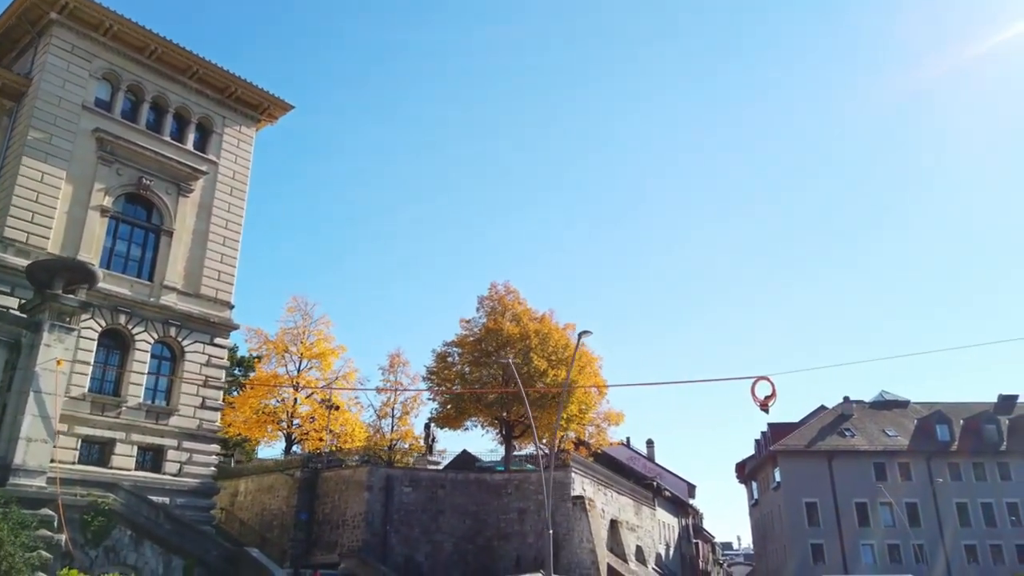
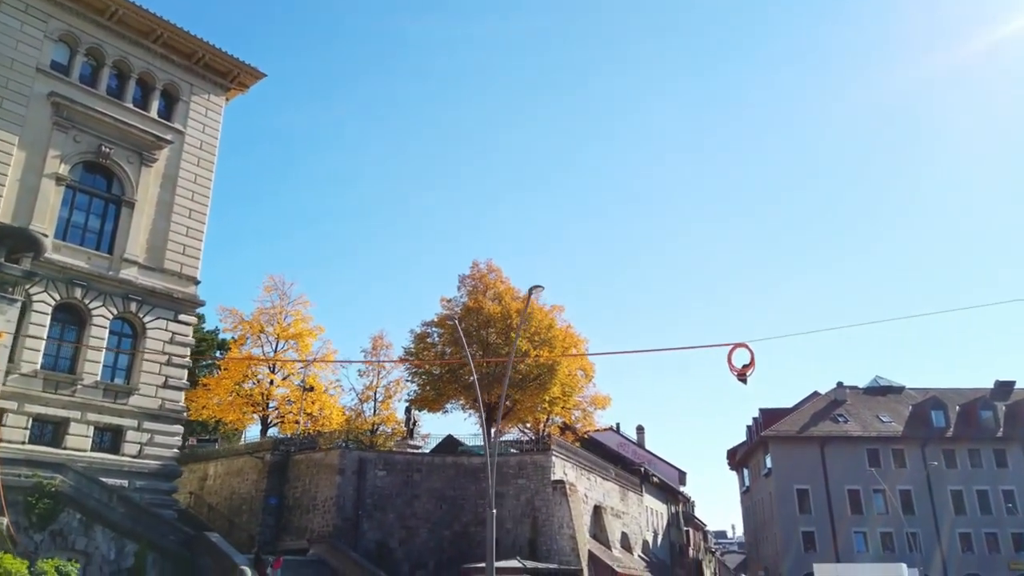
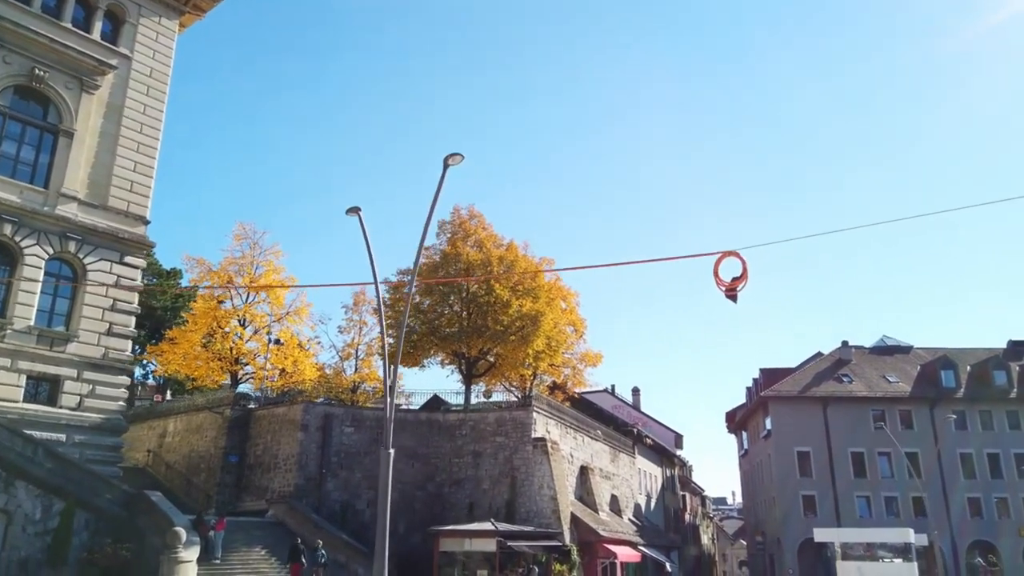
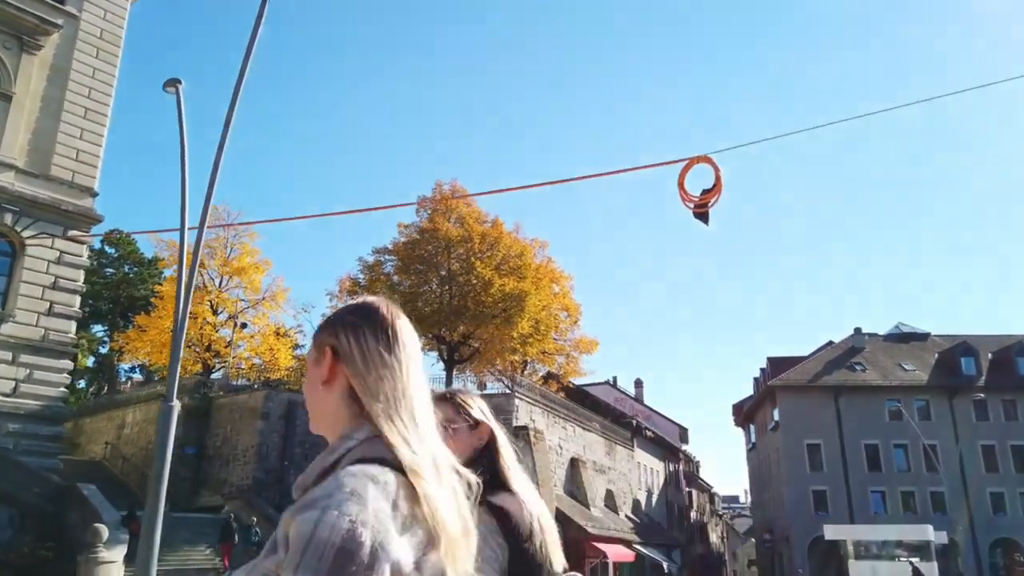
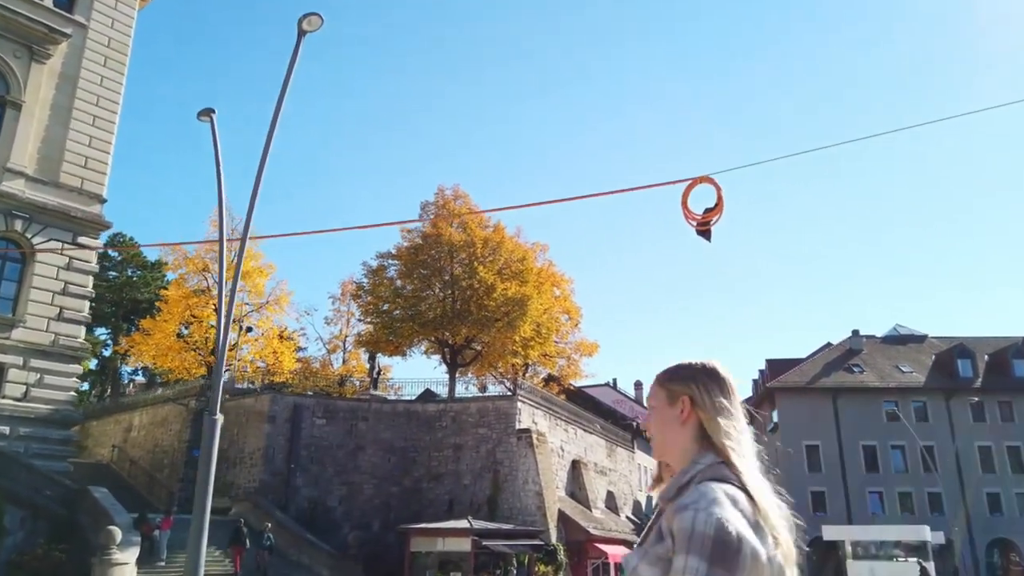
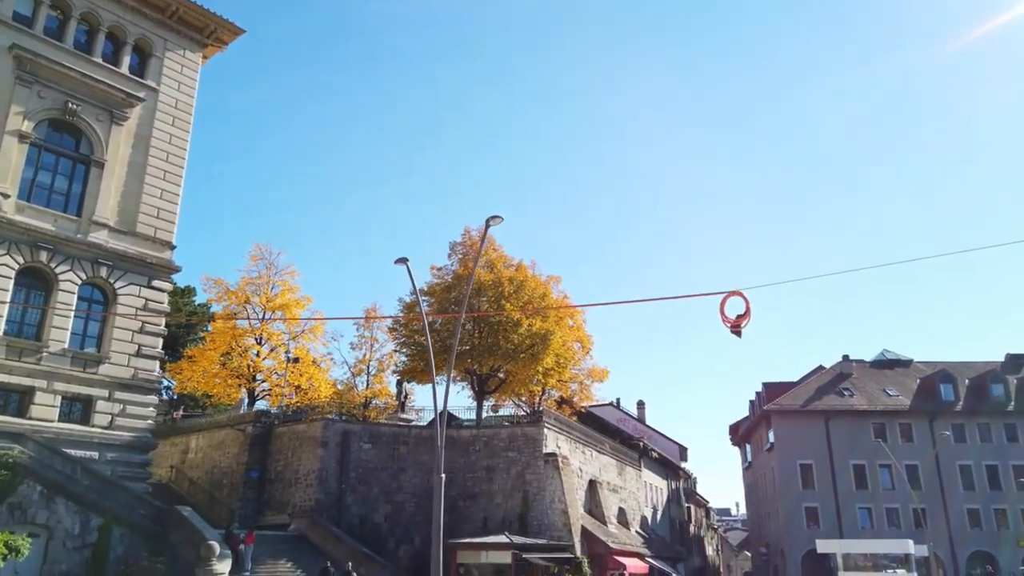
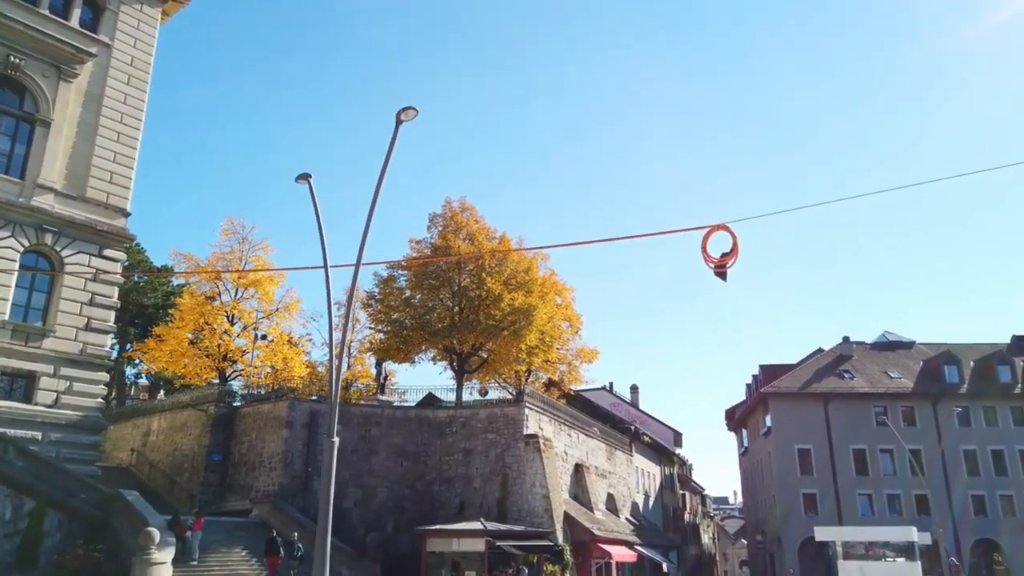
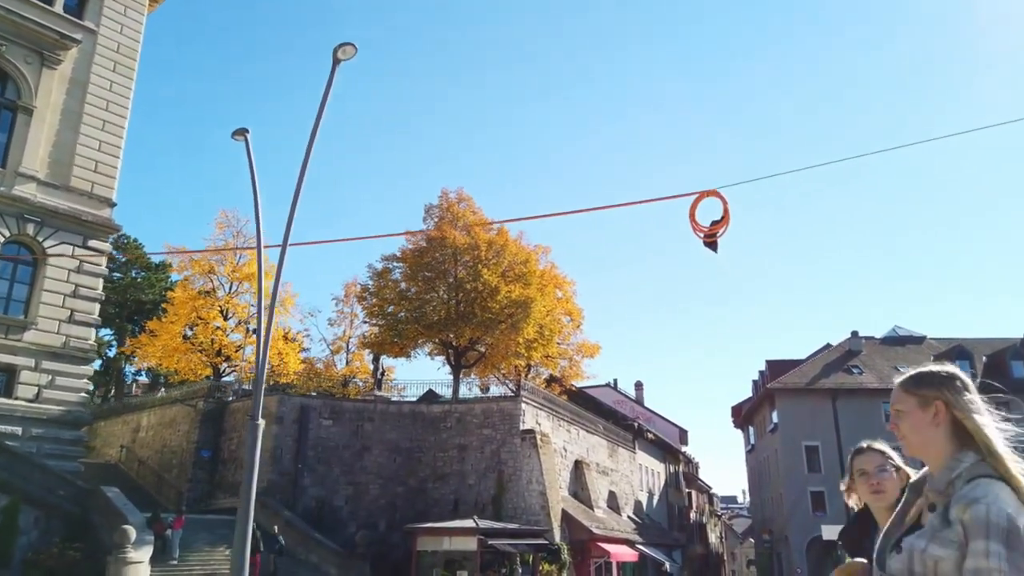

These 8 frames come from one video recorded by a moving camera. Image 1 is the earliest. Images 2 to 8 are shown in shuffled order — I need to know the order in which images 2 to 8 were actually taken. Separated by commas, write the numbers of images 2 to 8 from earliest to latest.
2, 6, 3, 7, 8, 5, 4
